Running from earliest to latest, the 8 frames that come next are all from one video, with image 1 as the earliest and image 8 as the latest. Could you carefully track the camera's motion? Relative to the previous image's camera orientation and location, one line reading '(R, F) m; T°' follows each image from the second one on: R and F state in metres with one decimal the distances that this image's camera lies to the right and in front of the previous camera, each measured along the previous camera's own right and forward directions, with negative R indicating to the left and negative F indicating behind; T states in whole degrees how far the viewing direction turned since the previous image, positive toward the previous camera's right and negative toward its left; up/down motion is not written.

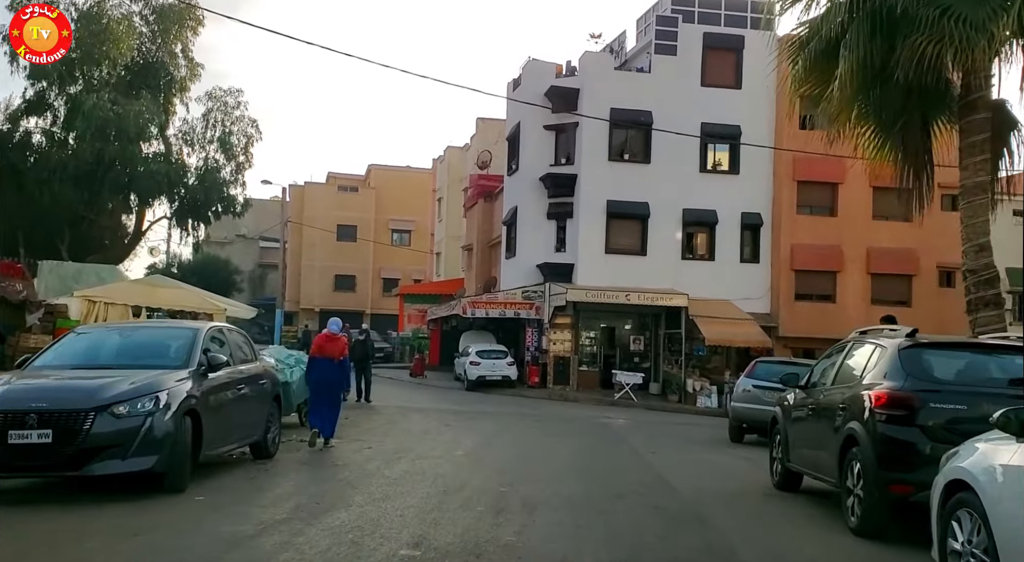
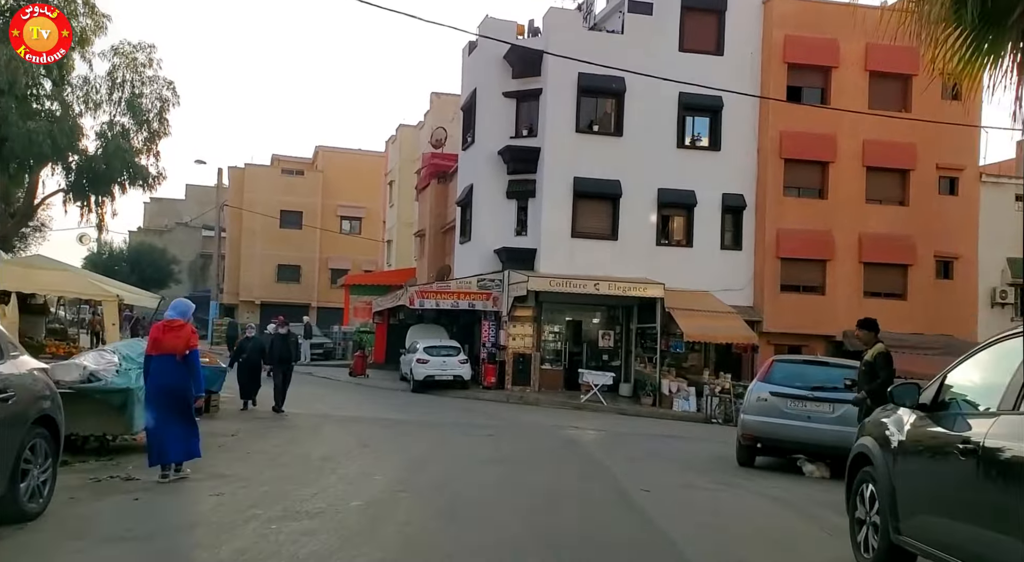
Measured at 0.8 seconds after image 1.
(+0.2, +3.7) m; +2°
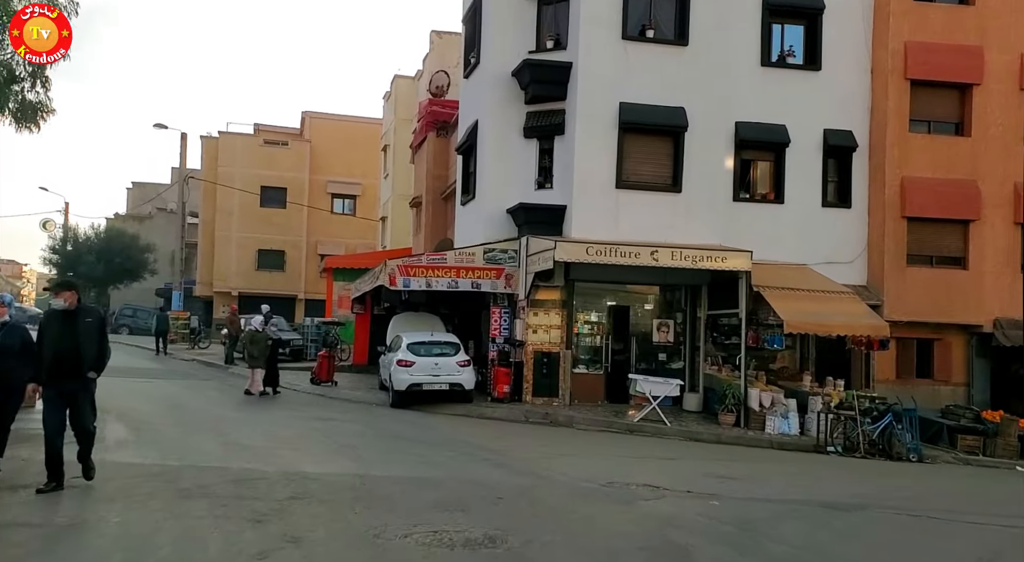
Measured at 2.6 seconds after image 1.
(0.0, +8.1) m; -1°
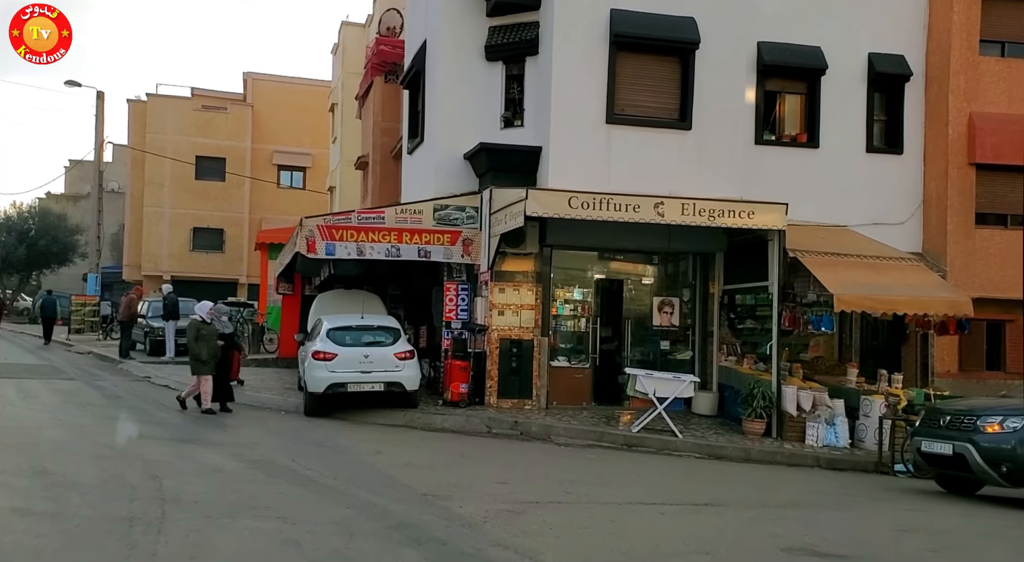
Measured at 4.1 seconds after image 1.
(+0.3, +4.8) m; +2°
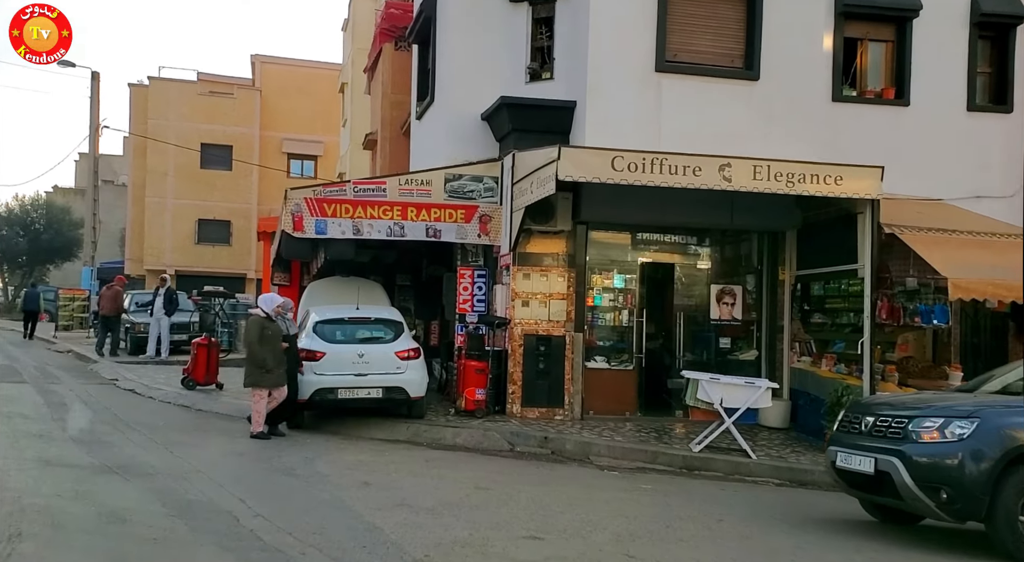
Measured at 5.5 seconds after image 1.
(-0.1, +2.7) m; -1°
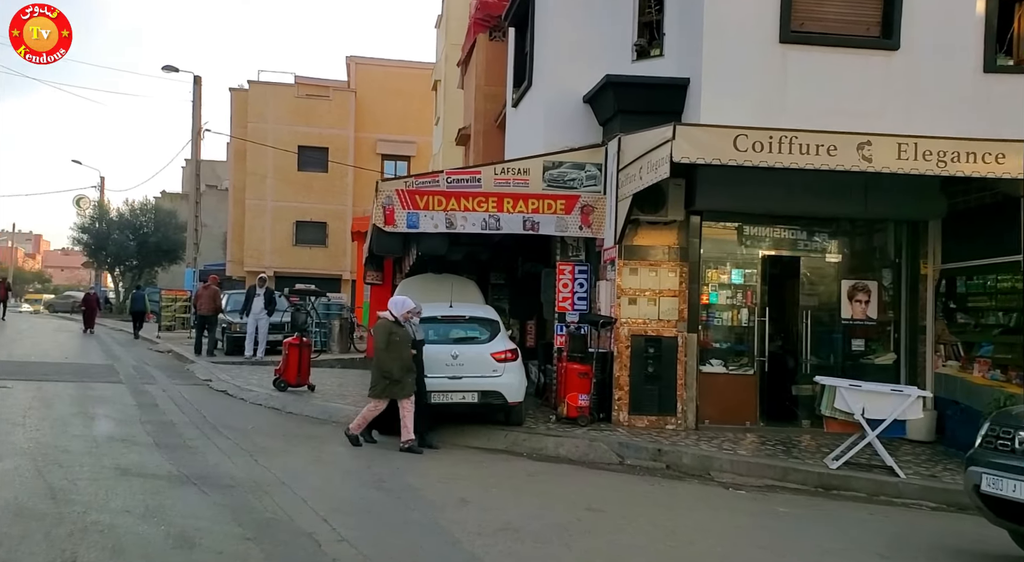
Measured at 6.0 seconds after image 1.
(-0.2, +1.0) m; -6°
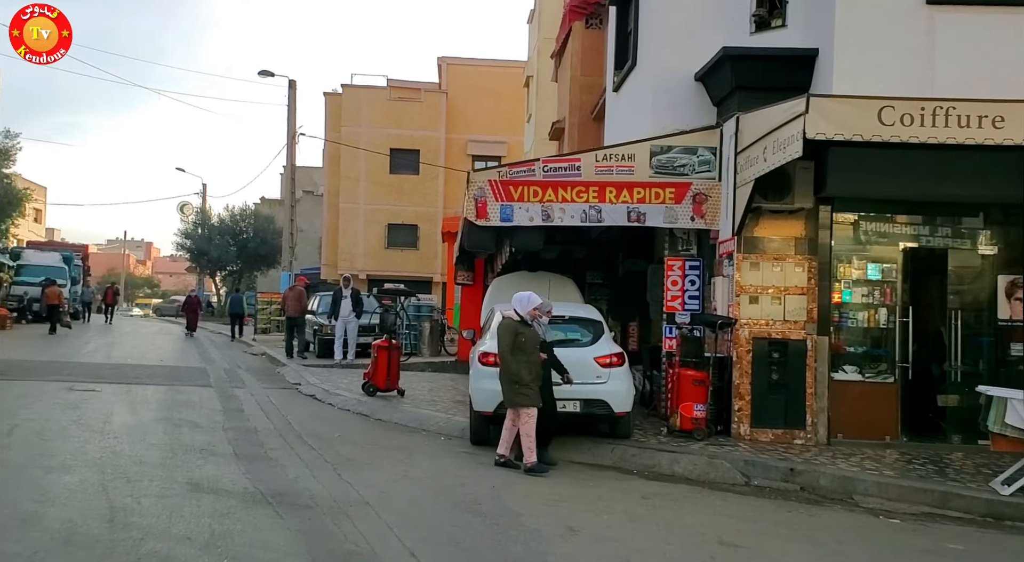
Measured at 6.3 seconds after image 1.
(-0.2, +1.0) m; -6°
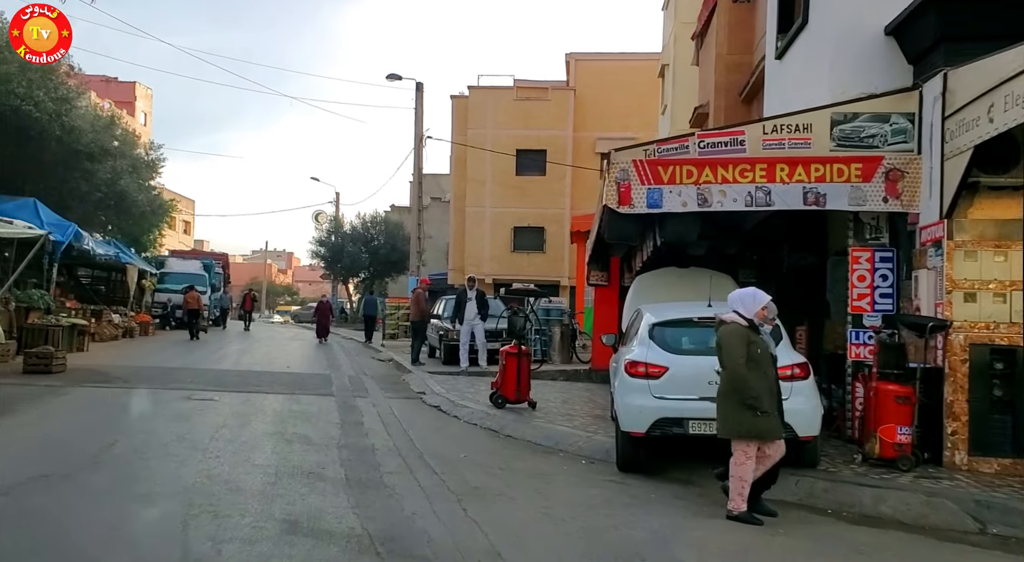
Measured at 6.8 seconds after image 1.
(-0.3, +1.5) m; -8°
